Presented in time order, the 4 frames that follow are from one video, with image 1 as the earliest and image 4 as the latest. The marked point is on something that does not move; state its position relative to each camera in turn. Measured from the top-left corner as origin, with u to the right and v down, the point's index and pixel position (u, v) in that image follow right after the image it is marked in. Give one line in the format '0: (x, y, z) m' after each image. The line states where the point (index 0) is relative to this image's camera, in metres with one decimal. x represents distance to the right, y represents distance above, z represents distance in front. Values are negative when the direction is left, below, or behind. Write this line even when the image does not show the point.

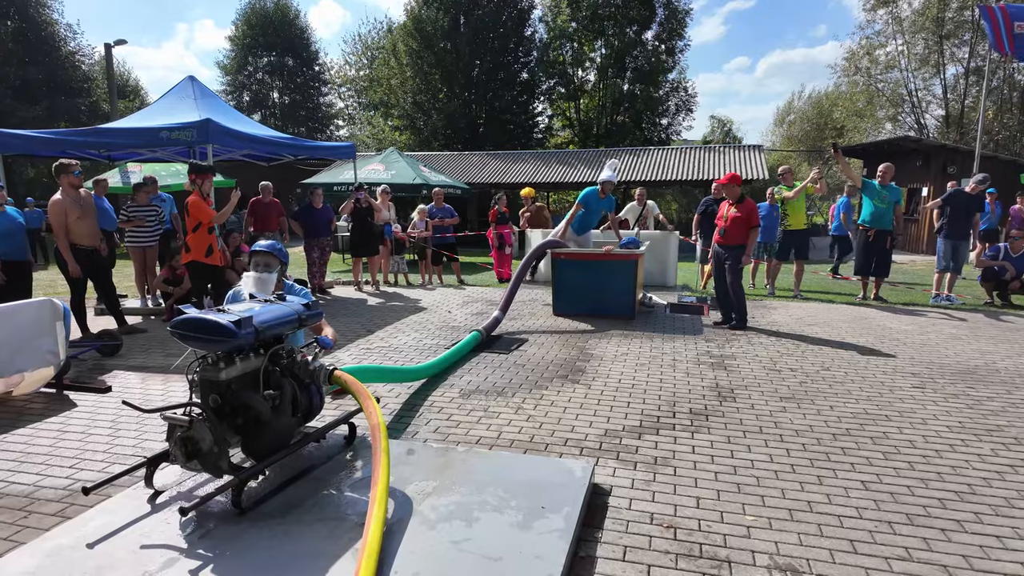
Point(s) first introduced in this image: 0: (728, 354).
0: (+2.0, -0.6, +5.6) m
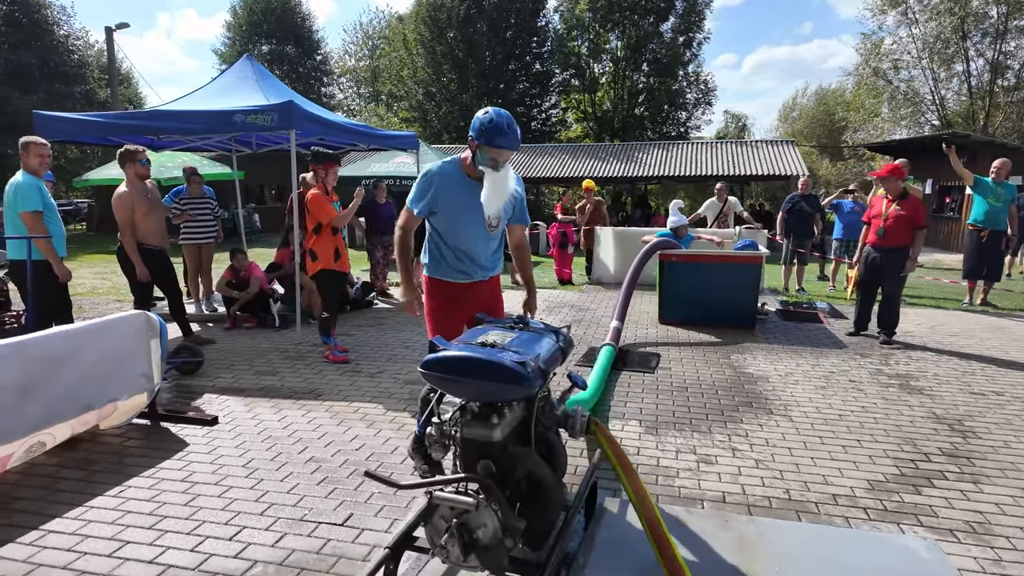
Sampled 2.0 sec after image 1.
0: (+3.3, -0.7, +4.9) m
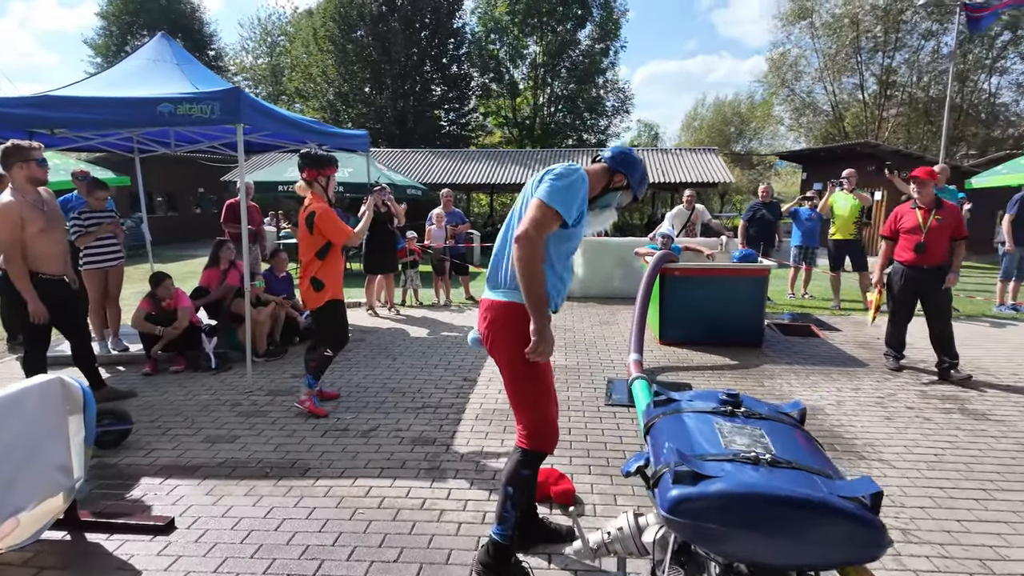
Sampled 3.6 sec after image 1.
0: (+3.4, -0.8, +4.6) m
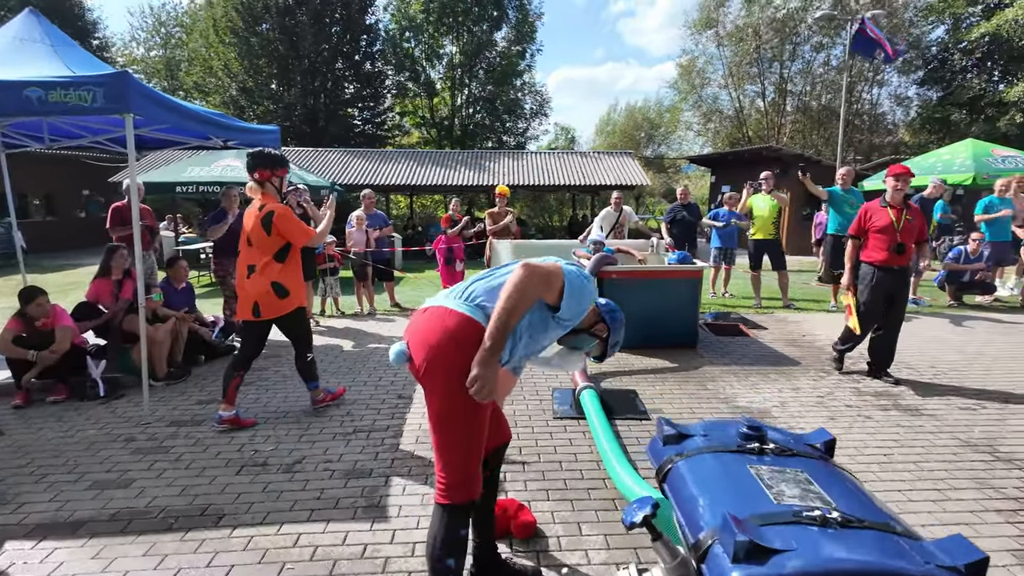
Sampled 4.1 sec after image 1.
0: (+3.0, -0.8, +4.7) m
